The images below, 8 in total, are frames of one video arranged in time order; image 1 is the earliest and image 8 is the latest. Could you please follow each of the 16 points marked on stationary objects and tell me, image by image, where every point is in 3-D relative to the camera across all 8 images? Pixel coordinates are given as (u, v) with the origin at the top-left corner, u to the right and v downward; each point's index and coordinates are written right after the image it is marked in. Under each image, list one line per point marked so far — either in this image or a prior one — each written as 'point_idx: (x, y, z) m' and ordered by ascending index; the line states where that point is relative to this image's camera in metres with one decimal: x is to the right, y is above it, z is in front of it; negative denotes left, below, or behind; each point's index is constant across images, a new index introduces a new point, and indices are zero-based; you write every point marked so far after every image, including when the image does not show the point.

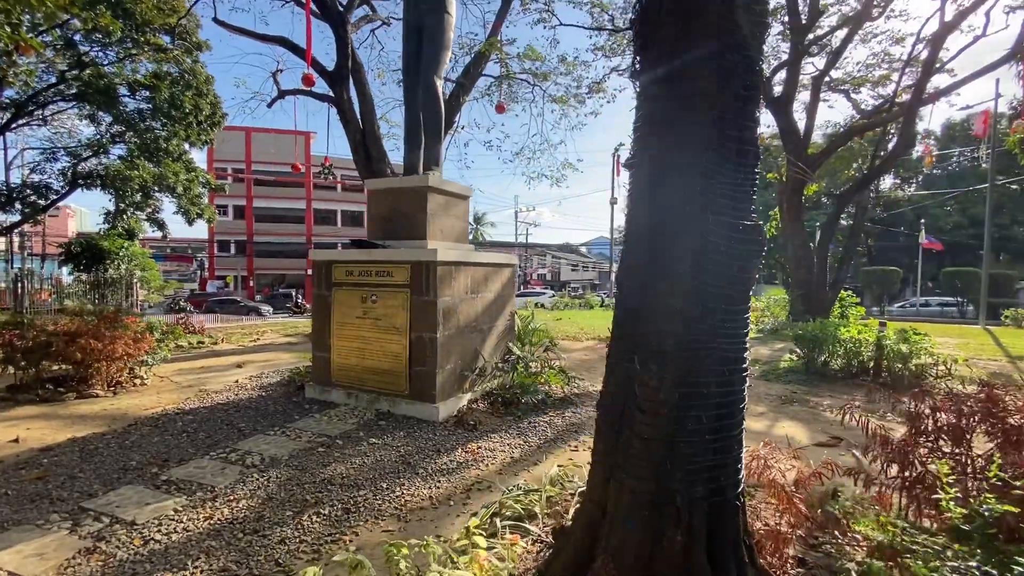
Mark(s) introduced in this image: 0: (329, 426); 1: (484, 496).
0: (-1.7, -1.3, +4.6) m
1: (-0.2, -1.4, +3.3) m
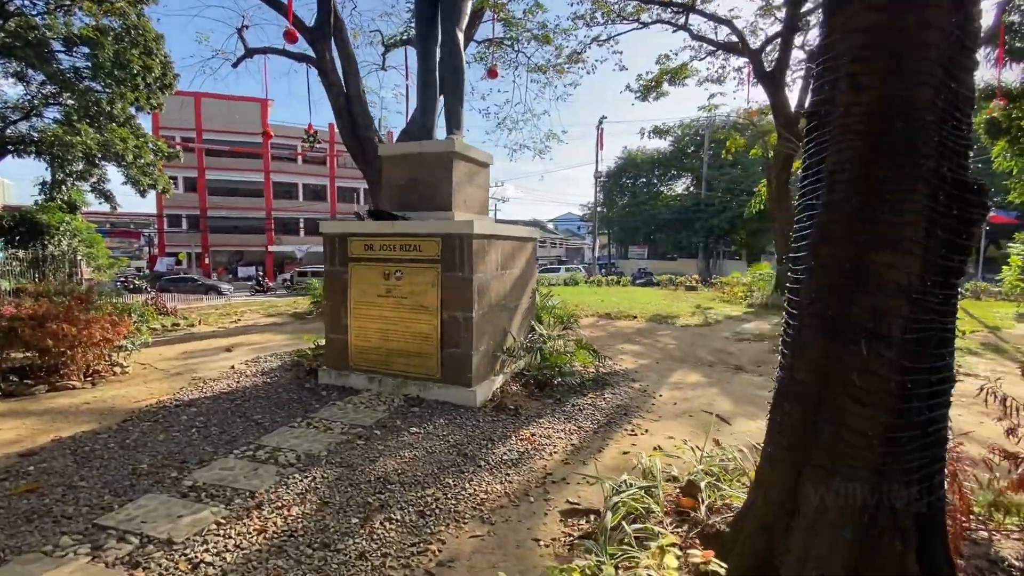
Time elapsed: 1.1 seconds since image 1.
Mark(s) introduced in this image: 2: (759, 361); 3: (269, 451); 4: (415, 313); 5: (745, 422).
0: (-1.3, -1.1, +4.2) m
1: (+0.3, -1.3, +3.0) m
2: (+3.3, -1.0, +6.5) m
3: (-1.7, -1.2, +3.5) m
4: (-0.9, -0.2, +4.6) m
5: (+2.0, -1.2, +4.2) m
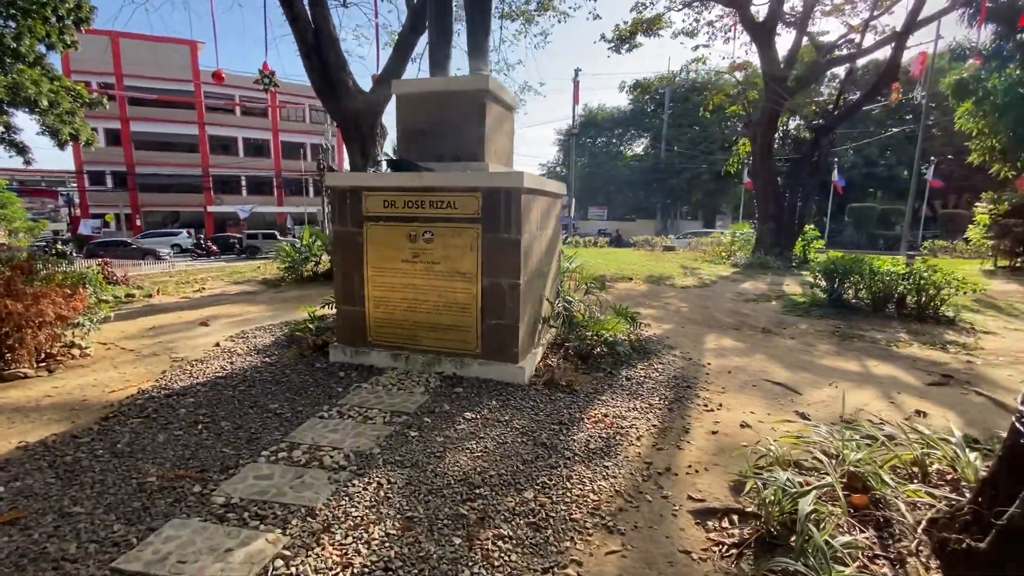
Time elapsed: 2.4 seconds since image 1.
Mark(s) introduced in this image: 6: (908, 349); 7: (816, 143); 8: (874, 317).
0: (-0.9, -0.8, +3.6) m
1: (+0.9, -1.1, +2.6) m
2: (+3.5, -0.4, +6.4) m
3: (-1.2, -1.0, +2.9) m
4: (-0.5, +0.1, +4.0) m
5: (+2.5, -0.8, +3.9) m
6: (+4.3, -0.6, +5.3) m
7: (+8.0, +3.8, +12.8) m
8: (+4.9, -0.4, +6.5) m
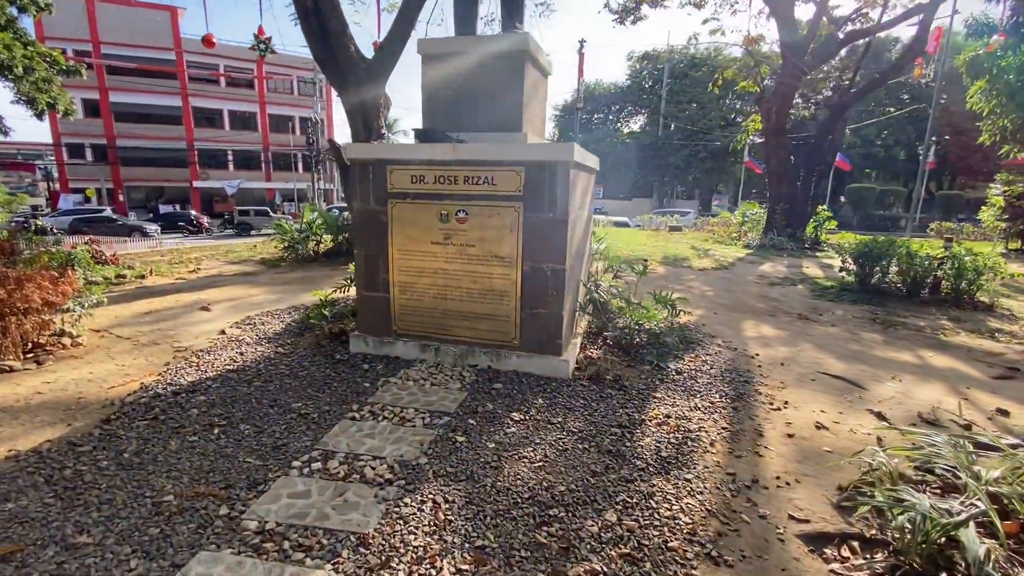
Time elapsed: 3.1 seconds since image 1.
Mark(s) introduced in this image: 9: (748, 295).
0: (-0.5, -0.7, +3.2) m
1: (+1.2, -1.0, +2.3) m
2: (+3.8, -0.2, +6.1) m
3: (-0.9, -0.9, +2.5) m
4: (-0.2, +0.2, +3.6) m
5: (+2.8, -0.7, +3.7) m
6: (+4.5, -0.5, +5.0) m
7: (+8.1, +4.2, +12.4) m
8: (+5.1, -0.2, +6.3) m
9: (+3.3, -0.1, +6.8) m
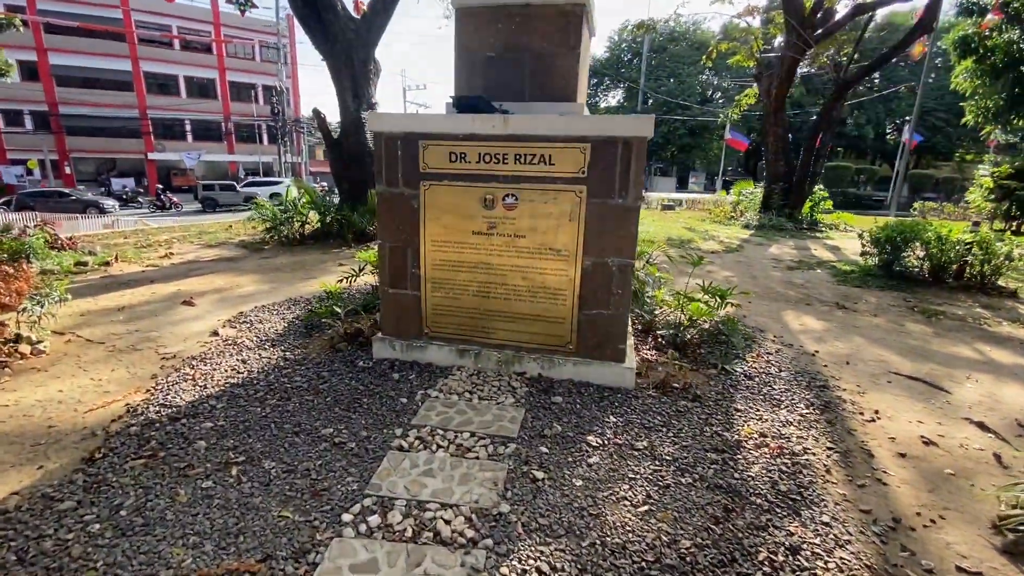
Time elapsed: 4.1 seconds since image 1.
0: (-0.2, -0.7, +2.8) m
1: (+1.7, -1.0, +2.0) m
2: (+4.0, -0.1, +5.9) m
3: (-0.4, -0.9, +2.0) m
4: (+0.2, +0.2, +3.1) m
5: (+3.1, -0.7, +3.4) m
6: (+4.8, -0.4, +4.8) m
7: (+8.0, +4.7, +12.2) m
8: (+5.3, 0.0, +6.1) m
9: (+3.4, +0.1, +6.5) m
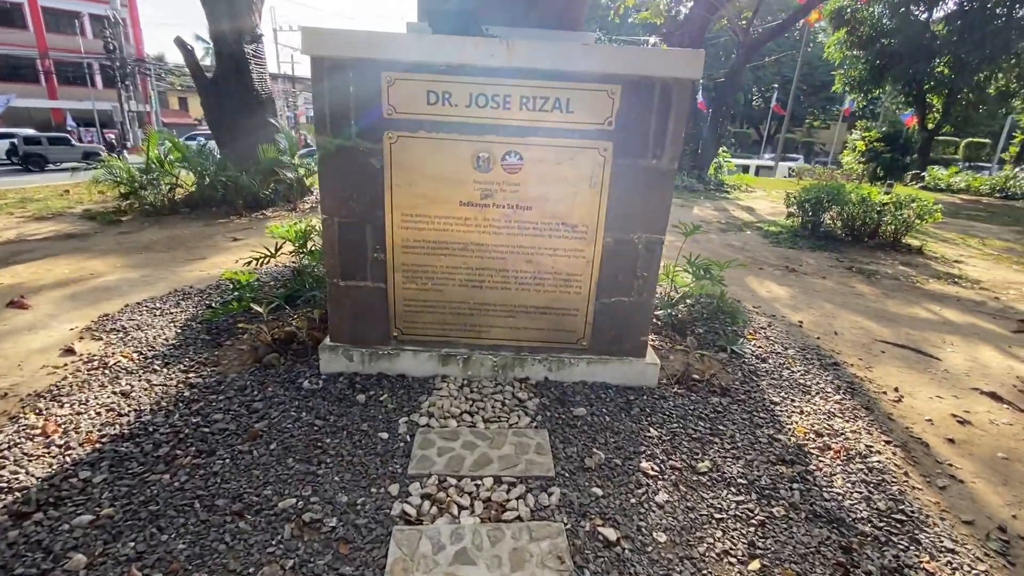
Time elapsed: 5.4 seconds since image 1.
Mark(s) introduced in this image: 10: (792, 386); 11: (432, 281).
0: (0.0, -0.7, +2.1) m
1: (+1.9, -1.0, +1.7) m
2: (+3.3, +0.4, +5.9) m
3: (-0.2, -1.0, +1.4) m
4: (+0.2, +0.3, +2.4) m
5: (+3.0, -0.5, +3.4) m
6: (+4.4, 0.0, +5.1) m
7: (+5.7, +5.8, +12.5) m
8: (+4.6, +0.5, +6.5) m
9: (+2.7, +0.6, +6.4) m
10: (+1.6, -0.6, +2.8) m
11: (-0.4, 0.0, +2.5) m
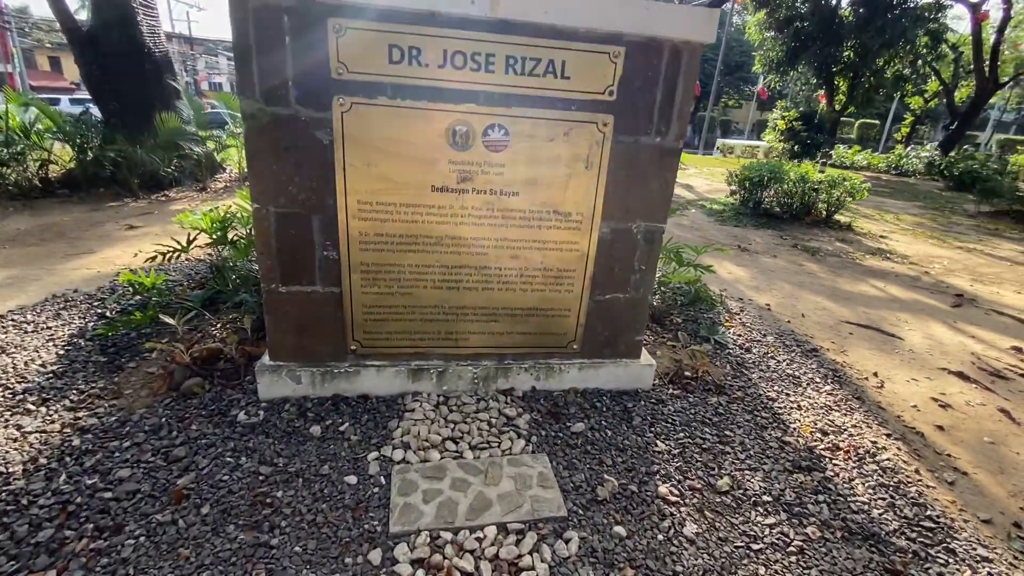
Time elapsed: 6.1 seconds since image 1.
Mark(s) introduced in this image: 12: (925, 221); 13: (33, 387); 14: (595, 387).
0: (0.0, -0.7, +1.8) m
1: (+2.0, -0.9, +1.7) m
2: (+2.7, +0.6, +6.0) m
3: (0.0, -1.0, +1.0) m
4: (+0.1, +0.3, +2.1) m
5: (+2.8, -0.3, +3.5) m
6: (+3.9, +0.3, +5.3) m
7: (+4.0, +6.4, +12.6) m
8: (+3.9, +0.9, +6.7) m
9: (+2.0, +0.8, +6.3) m
10: (+1.5, -0.5, +2.7) m
11: (-0.5, 0.0, +2.0) m
12: (+6.7, +1.1, +7.9) m
13: (-2.1, -0.4, +2.1) m
14: (+0.4, -0.5, +2.3) m
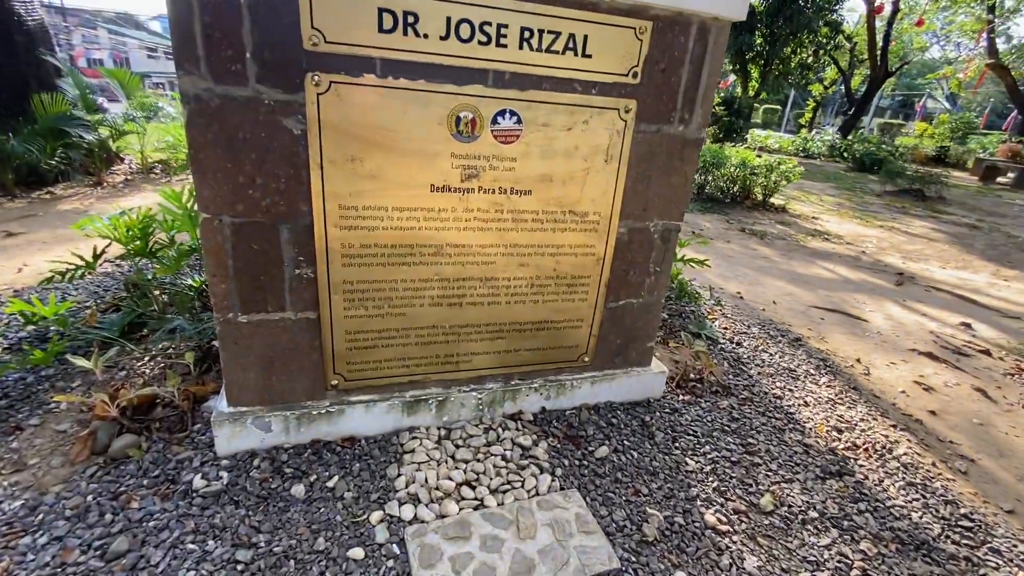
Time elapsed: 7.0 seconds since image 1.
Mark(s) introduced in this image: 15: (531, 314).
0: (+0.1, -0.8, +1.5) m
1: (+2.1, -0.9, +1.7) m
2: (+2.1, +0.8, +6.0) m
3: (+0.2, -1.1, +0.8) m
4: (+0.1, +0.2, +1.8) m
5: (+2.6, -0.2, +3.6) m
6: (+3.4, +0.5, +5.6) m
7: (+2.2, +6.8, +12.5) m
8: (+3.2, +1.1, +6.9) m
9: (+1.3, +1.0, +6.3) m
10: (+1.4, -0.4, +2.6) m
11: (-0.4, 0.0, +1.7) m
12: (+5.8, +1.5, +8.5) m
13: (-2.0, -0.6, +1.5) m
14: (+0.4, -0.5, +2.1) m
15: (+0.1, -0.1, +1.9) m
